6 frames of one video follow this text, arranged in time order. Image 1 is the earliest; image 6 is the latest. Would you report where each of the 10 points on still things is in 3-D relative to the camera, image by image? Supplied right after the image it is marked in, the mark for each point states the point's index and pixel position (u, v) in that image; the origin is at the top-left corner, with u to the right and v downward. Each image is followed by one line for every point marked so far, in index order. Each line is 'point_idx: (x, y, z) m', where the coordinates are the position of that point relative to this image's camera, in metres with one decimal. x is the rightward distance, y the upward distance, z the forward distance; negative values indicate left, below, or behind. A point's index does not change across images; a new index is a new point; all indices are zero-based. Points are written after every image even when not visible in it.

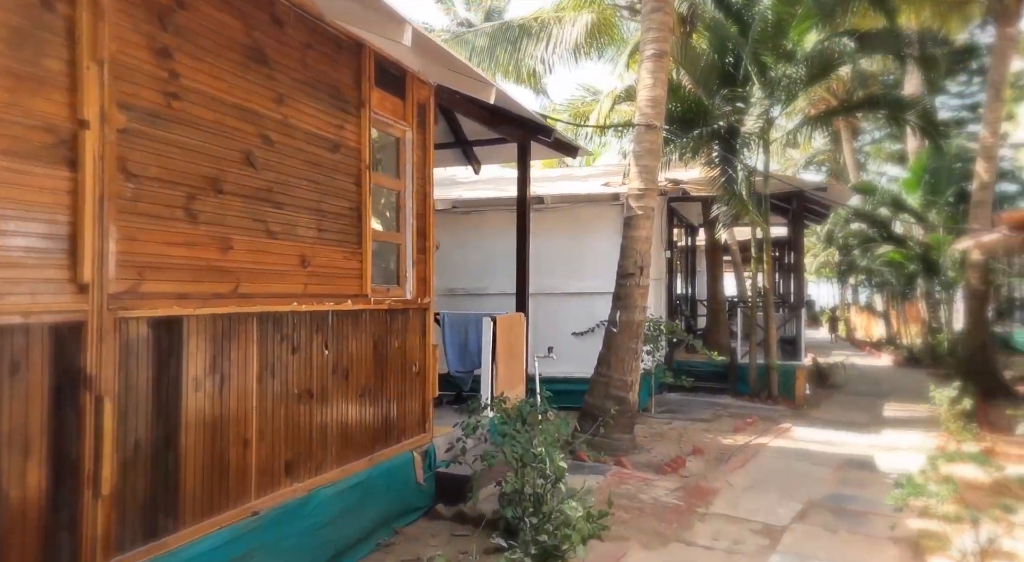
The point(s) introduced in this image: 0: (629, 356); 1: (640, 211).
0: (+1.1, -0.7, +7.3) m
1: (+1.2, +0.6, +7.4) m
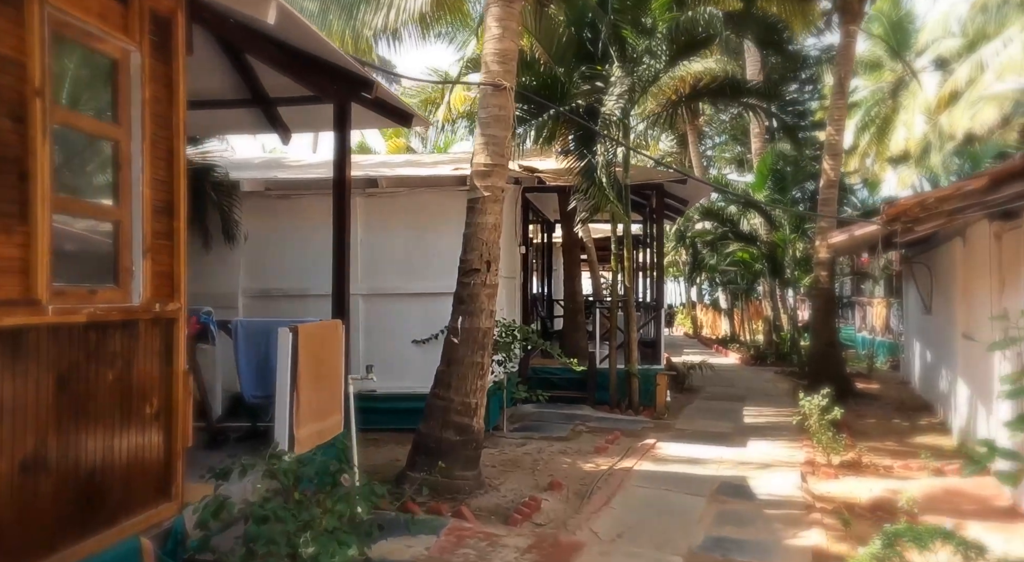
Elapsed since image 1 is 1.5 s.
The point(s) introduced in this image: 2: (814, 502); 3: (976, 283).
0: (-0.3, -0.7, +5.9) m
1: (-0.2, +0.7, +6.0) m
2: (+2.4, -1.8, +6.4) m
3: (+4.7, 0.0, +8.0) m
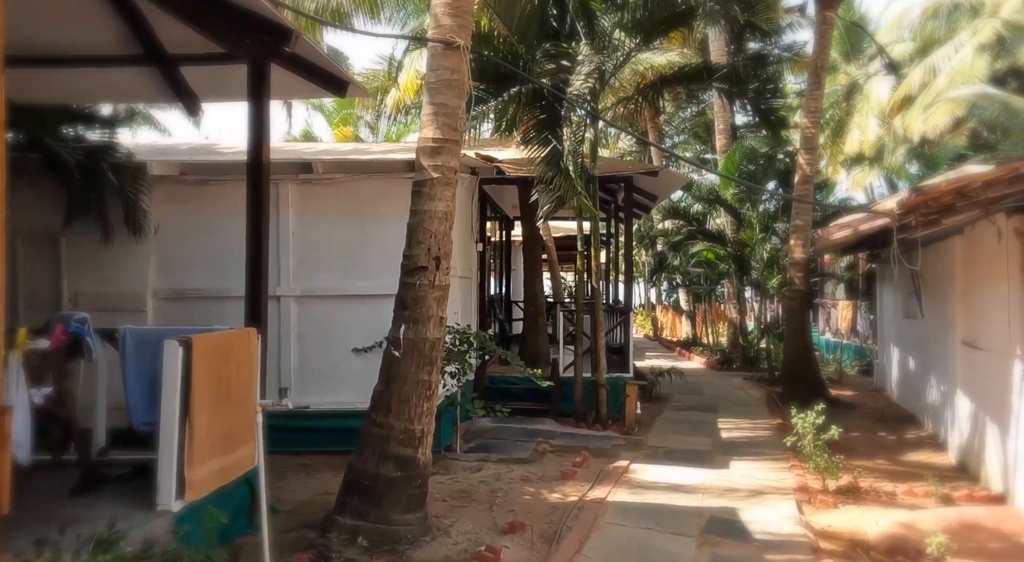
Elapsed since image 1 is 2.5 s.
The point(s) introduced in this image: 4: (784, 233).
0: (-0.6, -0.7, +4.8) m
1: (-0.5, +0.7, +4.9) m
2: (+2.1, -1.8, +5.5) m
3: (+4.3, 0.0, +7.2) m
4: (+5.6, +1.0, +16.3) m
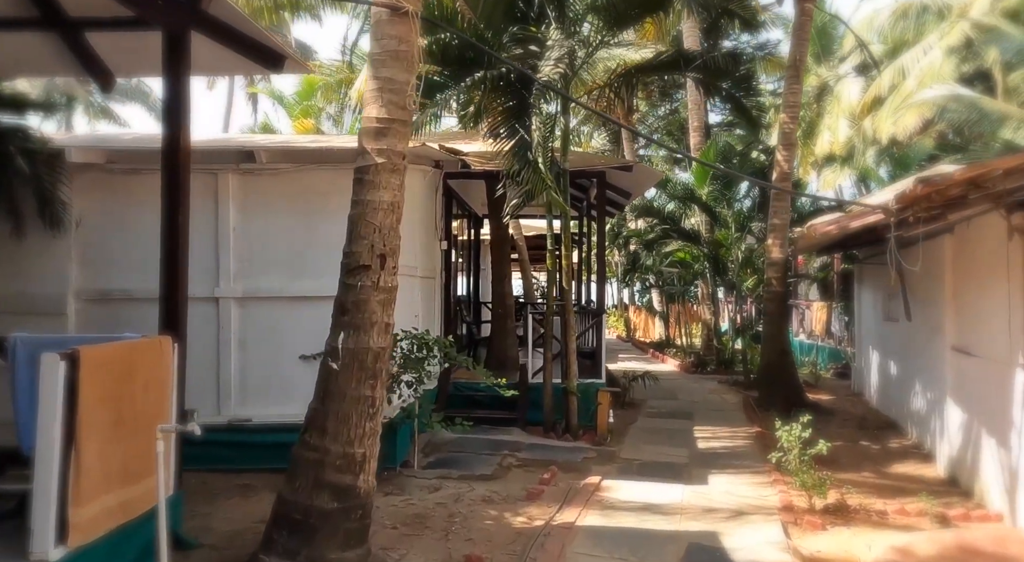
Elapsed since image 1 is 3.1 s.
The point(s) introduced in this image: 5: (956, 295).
0: (-0.8, -0.7, +4.2) m
1: (-0.7, +0.7, +4.3) m
2: (+1.9, -1.8, +5.0) m
3: (+4.0, -0.1, +6.8) m
4: (+5.0, +1.0, +15.9) m
5: (+4.2, -0.1, +7.5) m
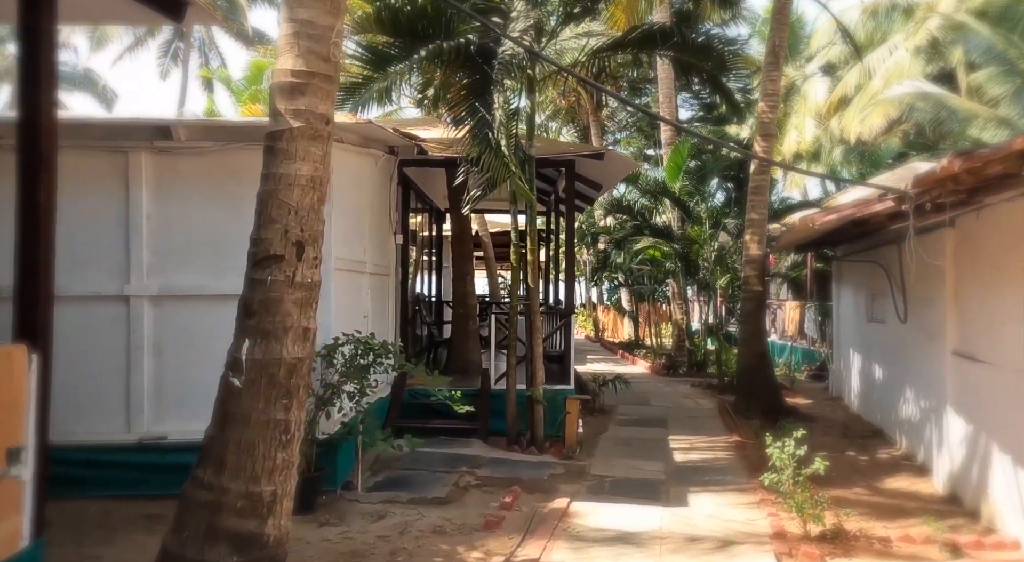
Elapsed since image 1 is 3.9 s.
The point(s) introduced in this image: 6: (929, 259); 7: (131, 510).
0: (-1.0, -0.7, +3.3) m
1: (-0.9, +0.7, +3.4) m
2: (+1.6, -1.8, +4.2) m
3: (+3.7, 0.0, +6.1) m
4: (+4.3, +1.0, +15.2) m
5: (+3.8, -0.1, +6.8) m
6: (+3.9, +0.2, +7.3) m
7: (-2.7, -1.6, +5.6) m
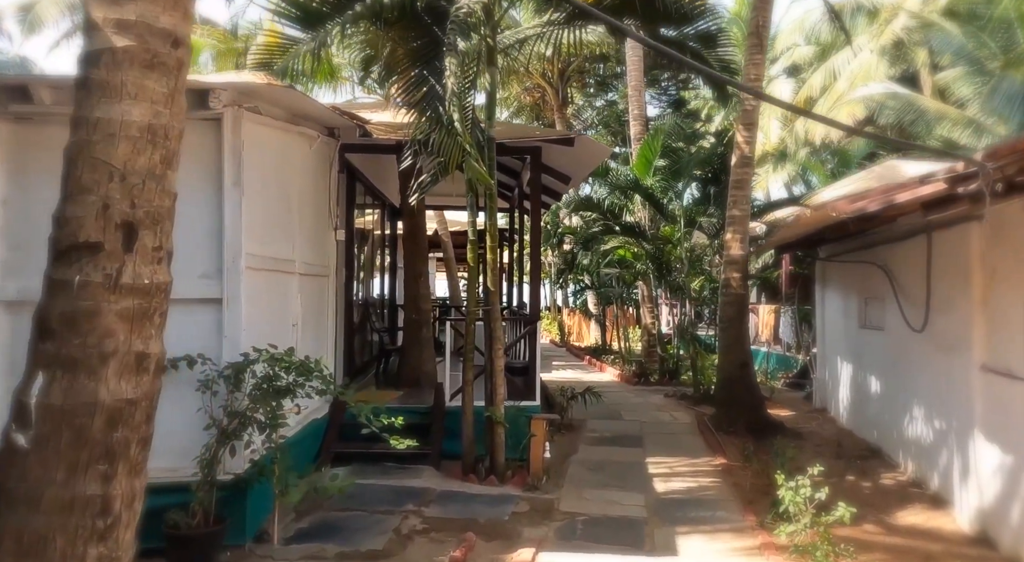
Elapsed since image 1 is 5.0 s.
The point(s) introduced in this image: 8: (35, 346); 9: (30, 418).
0: (-1.2, -0.7, +2.1) m
1: (-1.1, +0.7, +2.2) m
2: (+1.4, -1.8, +3.1) m
3: (+3.4, -0.1, +5.1) m
4: (+3.6, +0.9, +14.3) m
5: (+3.5, -0.1, +5.8) m
6: (+3.5, +0.2, +6.4) m
7: (-3.0, -1.6, +4.4) m
8: (-1.3, -0.2, +2.2) m
9: (-1.3, -0.4, +2.2) m
